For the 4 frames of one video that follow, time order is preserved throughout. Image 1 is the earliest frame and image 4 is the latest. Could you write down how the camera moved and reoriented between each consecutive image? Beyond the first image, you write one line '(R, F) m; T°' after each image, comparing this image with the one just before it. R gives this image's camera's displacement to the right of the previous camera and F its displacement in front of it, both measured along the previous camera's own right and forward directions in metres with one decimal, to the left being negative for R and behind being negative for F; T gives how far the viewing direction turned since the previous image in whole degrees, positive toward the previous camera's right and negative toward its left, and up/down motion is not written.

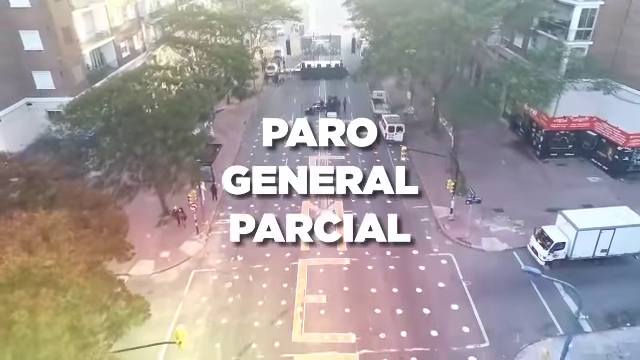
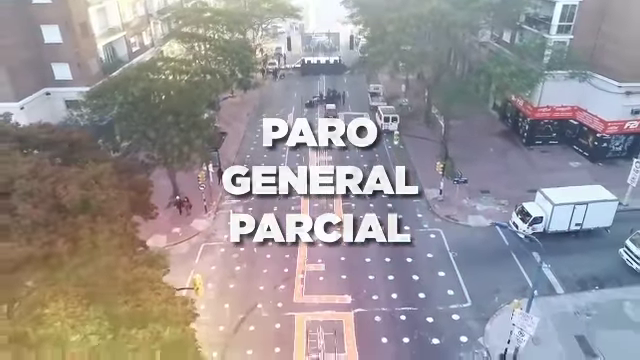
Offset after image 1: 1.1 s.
(0.0, -2.4) m; 0°
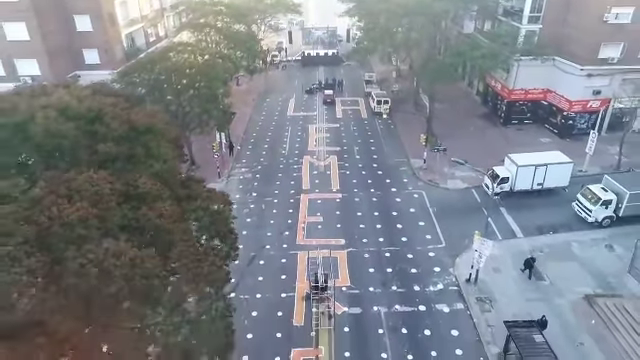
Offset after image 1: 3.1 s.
(0.0, -4.7) m; 0°
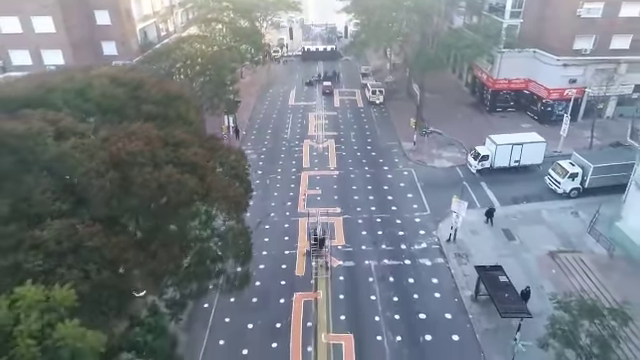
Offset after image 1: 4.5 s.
(0.0, -3.6) m; 0°
